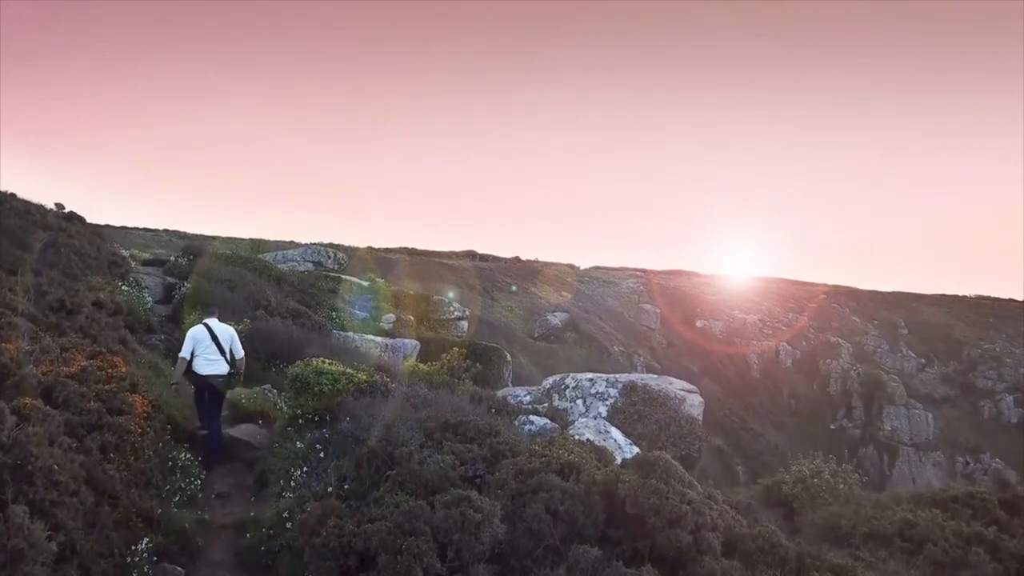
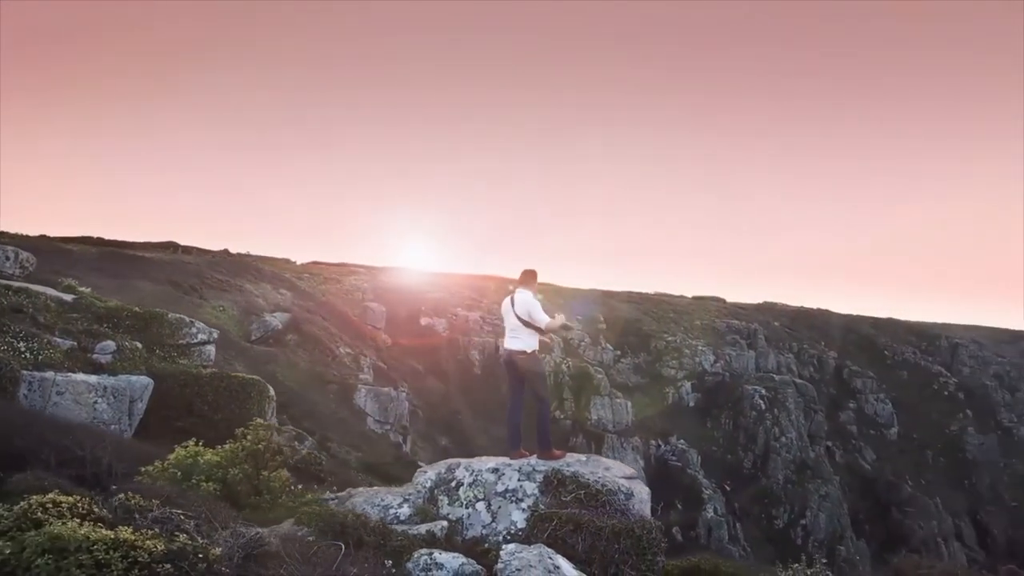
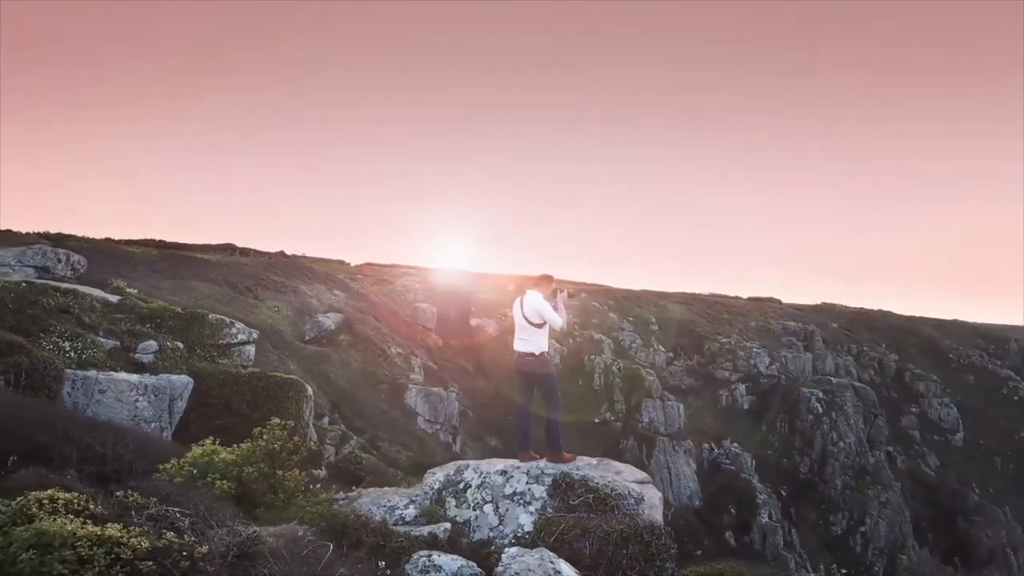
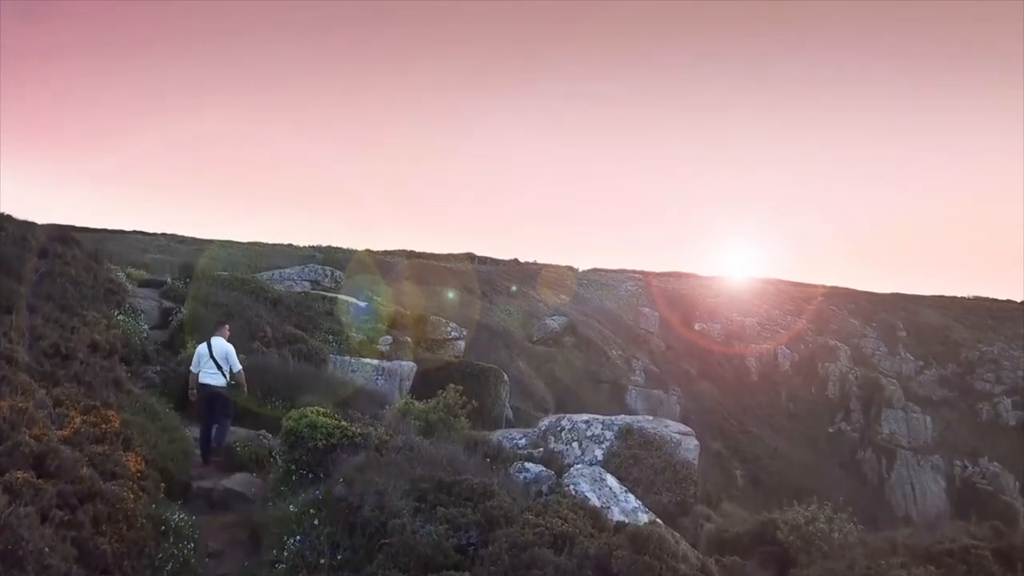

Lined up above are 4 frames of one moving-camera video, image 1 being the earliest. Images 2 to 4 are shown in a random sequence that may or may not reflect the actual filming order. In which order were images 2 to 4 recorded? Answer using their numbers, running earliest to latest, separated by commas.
4, 3, 2
